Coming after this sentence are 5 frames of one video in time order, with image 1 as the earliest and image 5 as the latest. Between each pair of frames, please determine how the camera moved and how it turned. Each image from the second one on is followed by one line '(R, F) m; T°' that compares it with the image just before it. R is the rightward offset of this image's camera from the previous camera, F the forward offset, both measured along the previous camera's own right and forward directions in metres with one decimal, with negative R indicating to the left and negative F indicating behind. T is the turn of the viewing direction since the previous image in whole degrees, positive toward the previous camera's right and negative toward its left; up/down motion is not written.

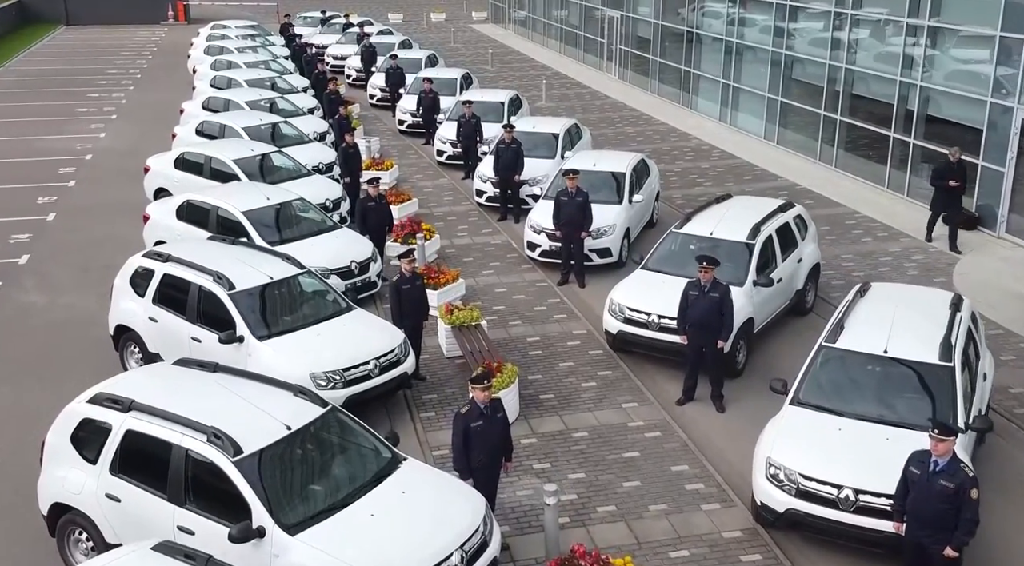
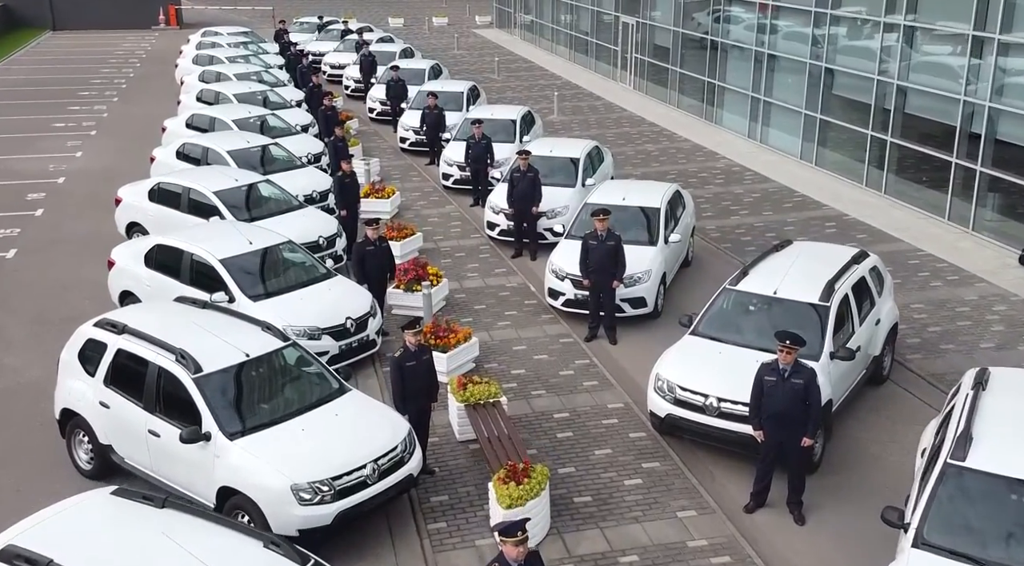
(-0.3, +2.1) m; 0°
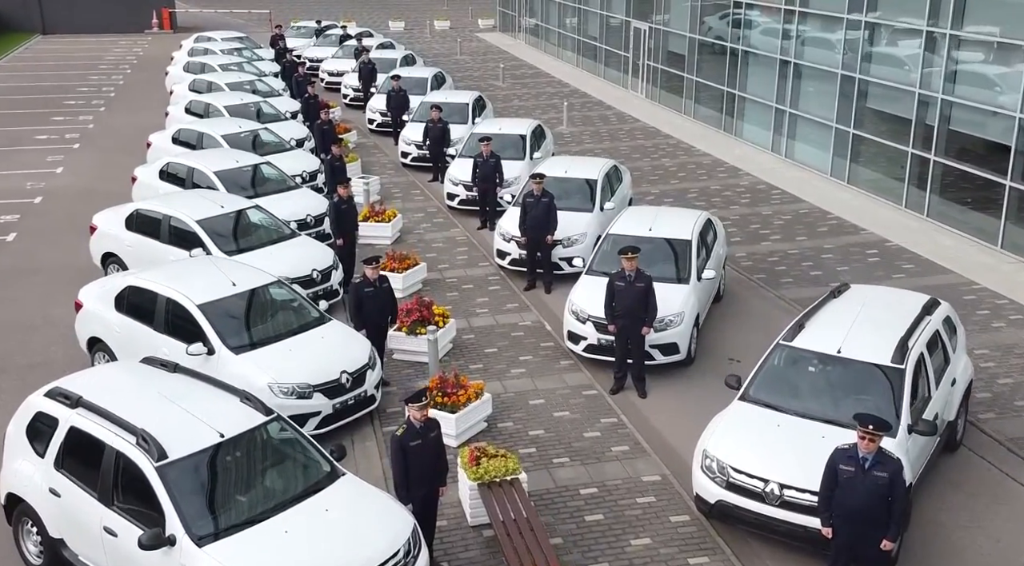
(-0.2, +1.5) m; 0°
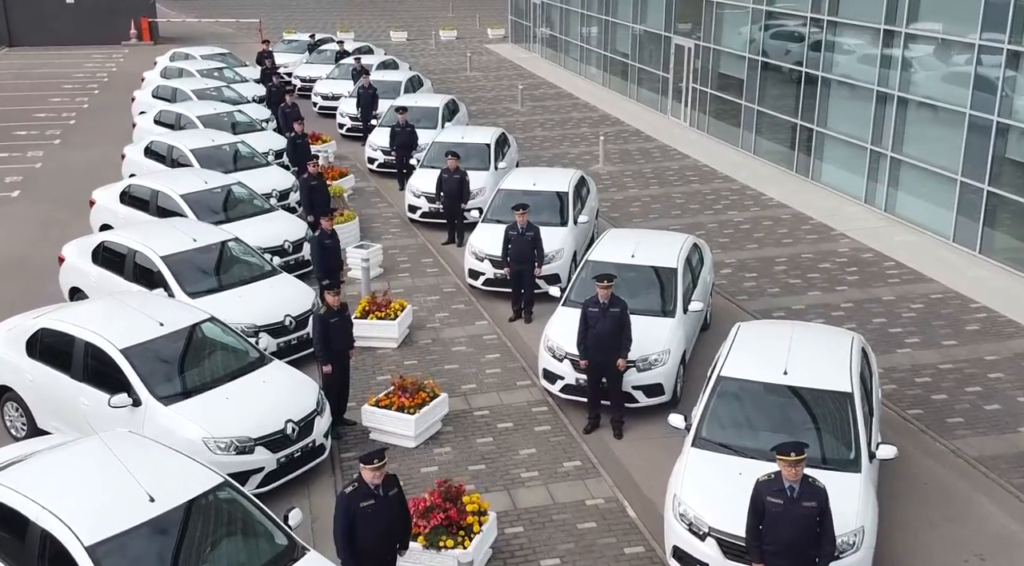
(-0.6, +4.5) m; 0°
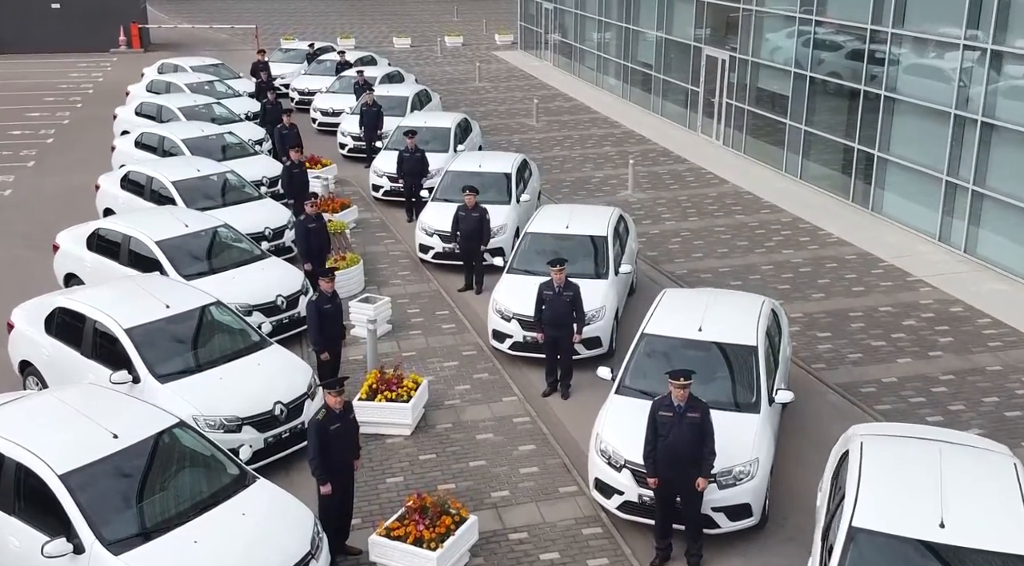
(-0.4, +2.4) m; 0°
